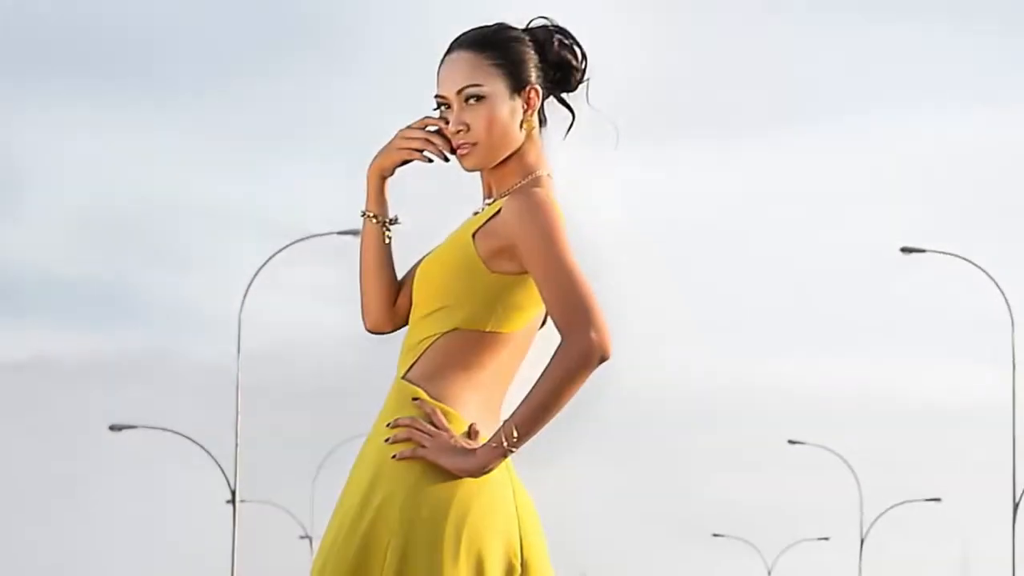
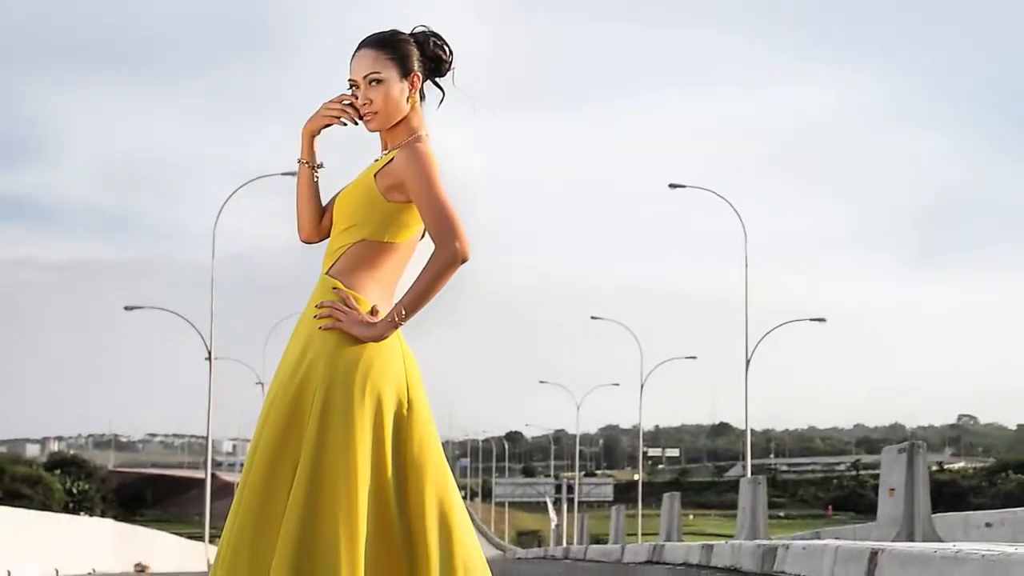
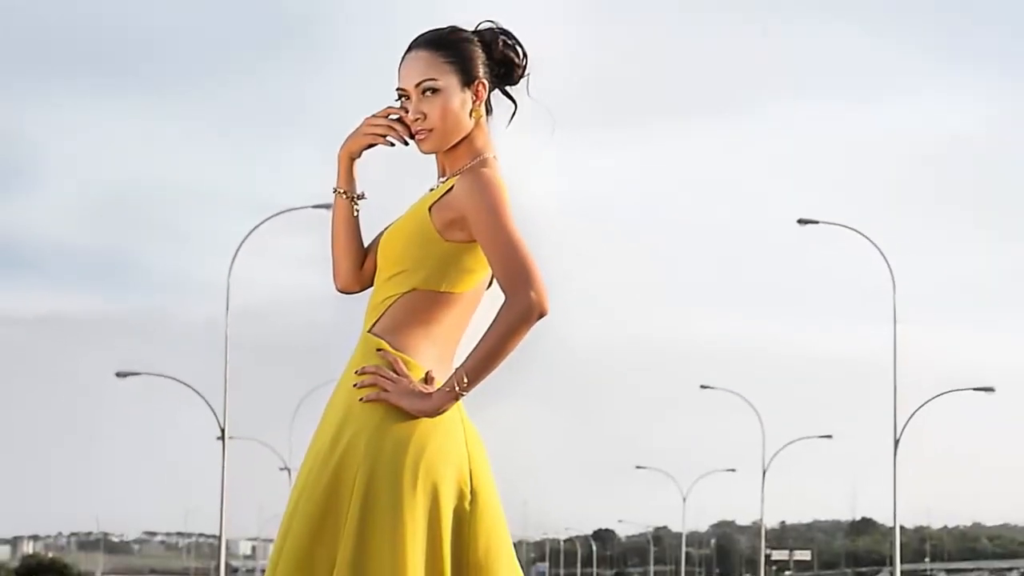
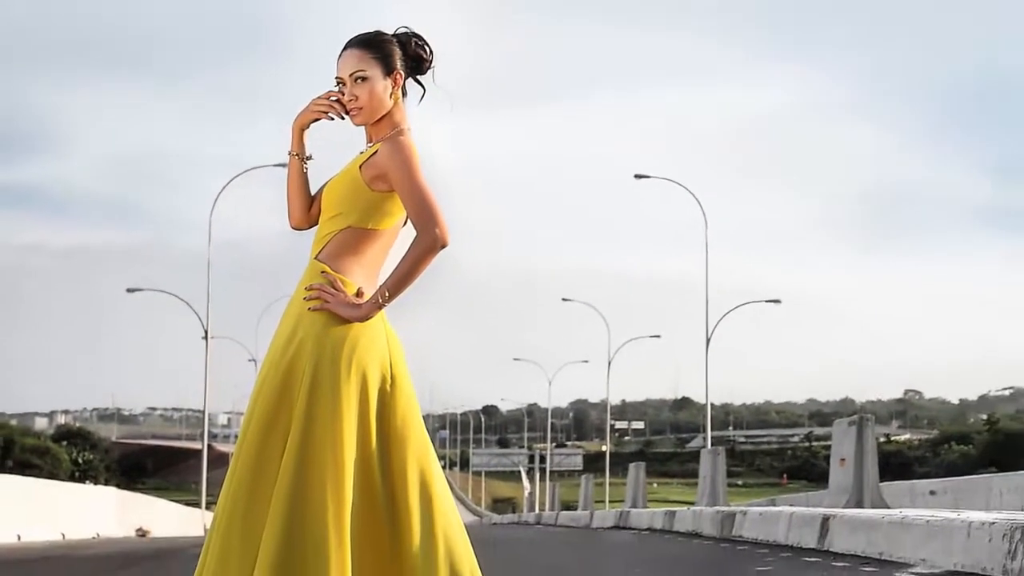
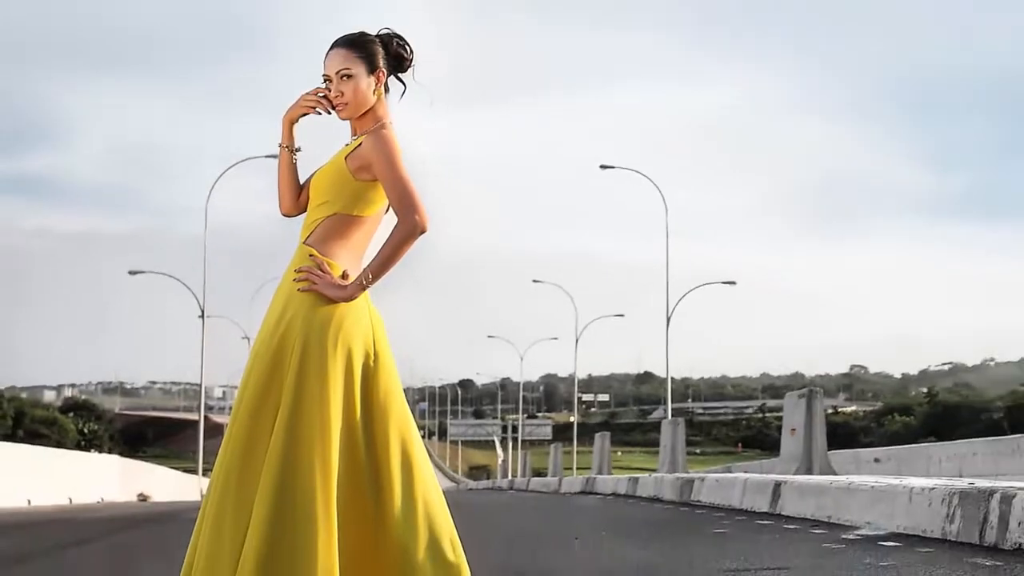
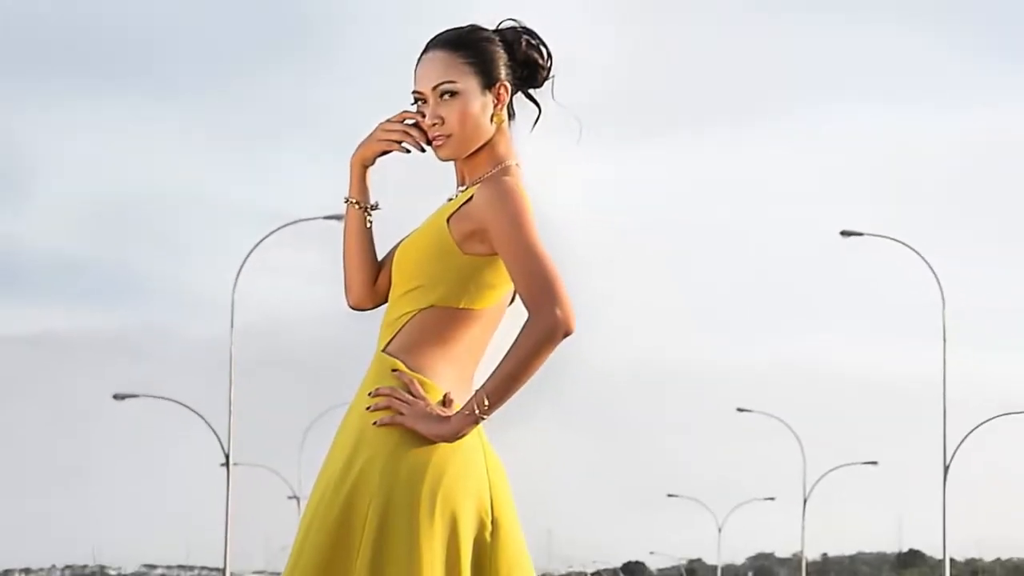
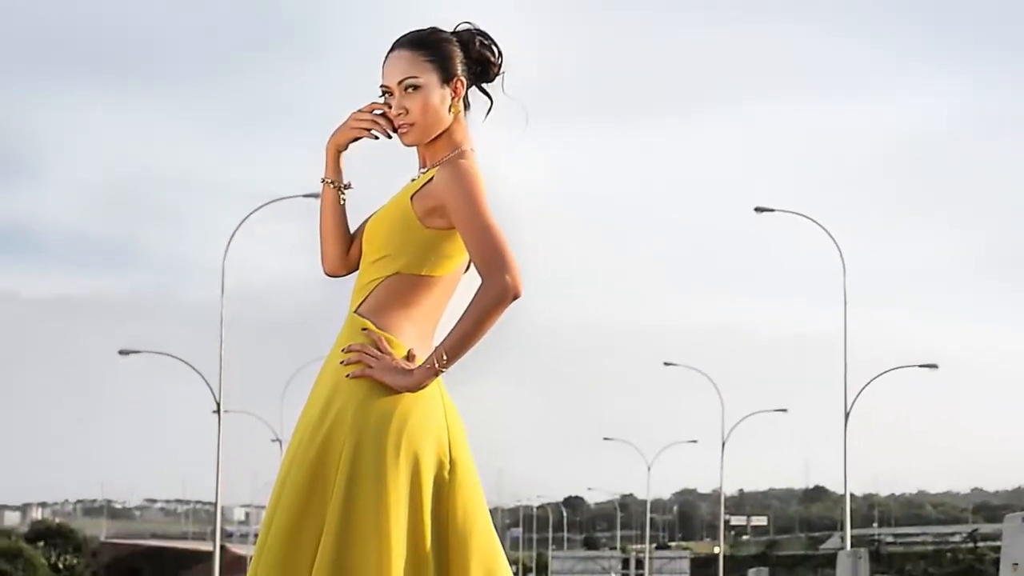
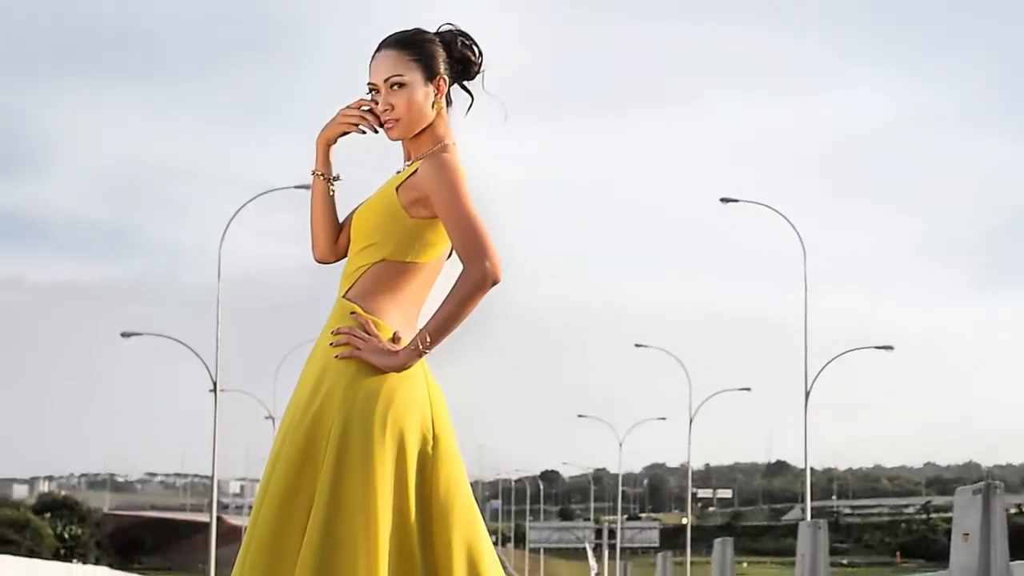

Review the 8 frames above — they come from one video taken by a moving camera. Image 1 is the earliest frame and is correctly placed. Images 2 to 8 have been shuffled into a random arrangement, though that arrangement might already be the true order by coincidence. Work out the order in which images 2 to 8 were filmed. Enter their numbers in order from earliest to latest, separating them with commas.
6, 3, 7, 8, 2, 4, 5
